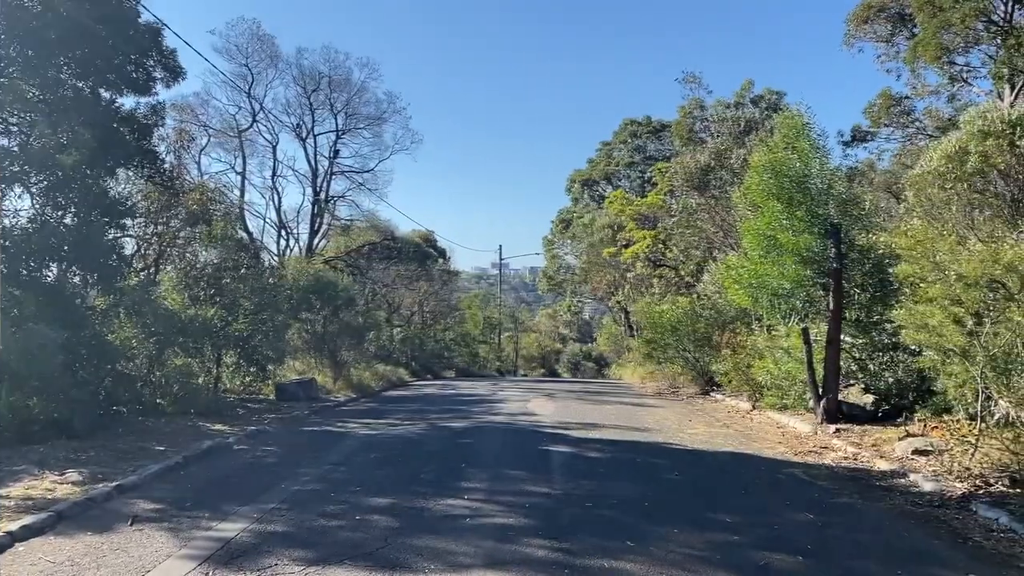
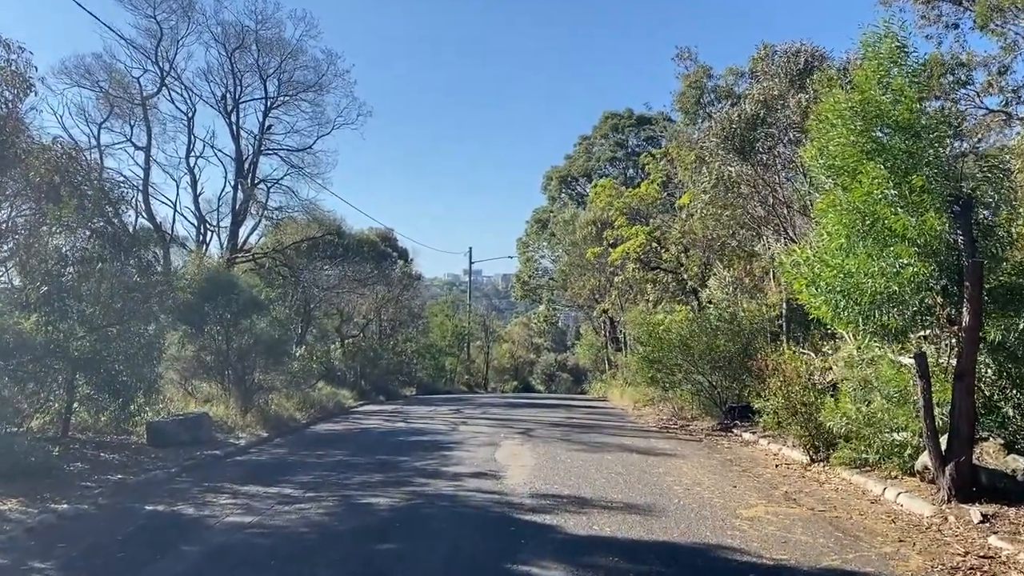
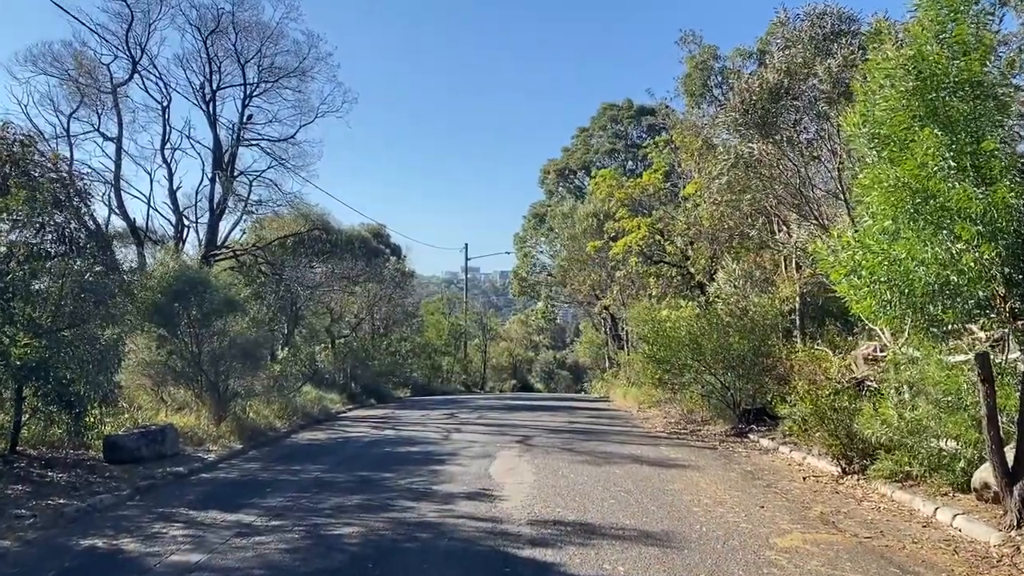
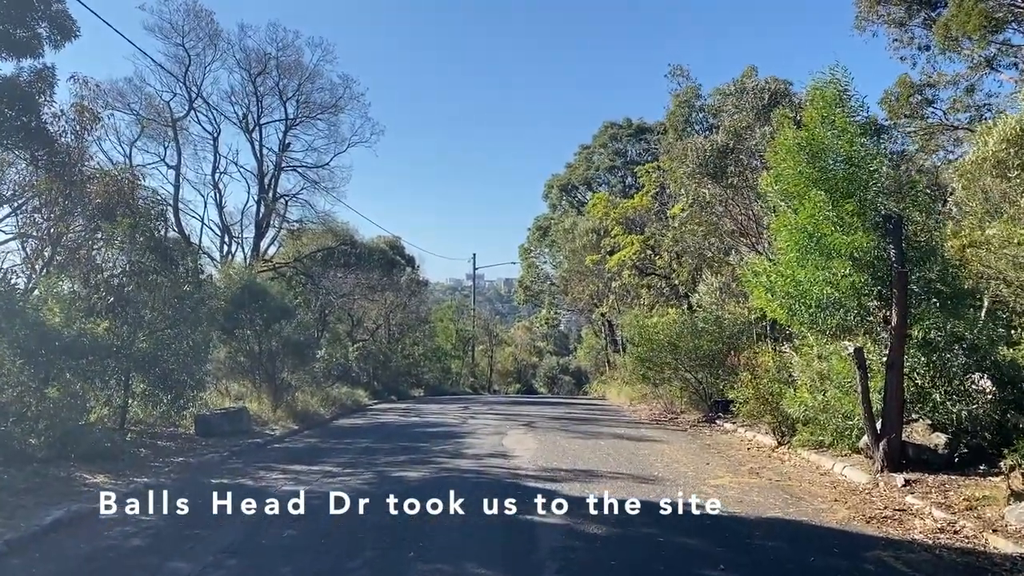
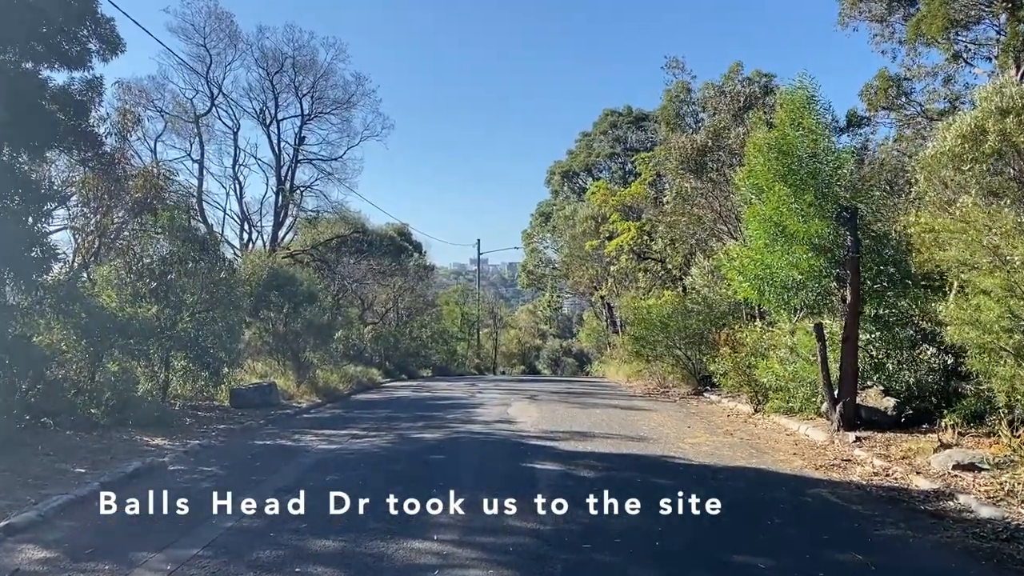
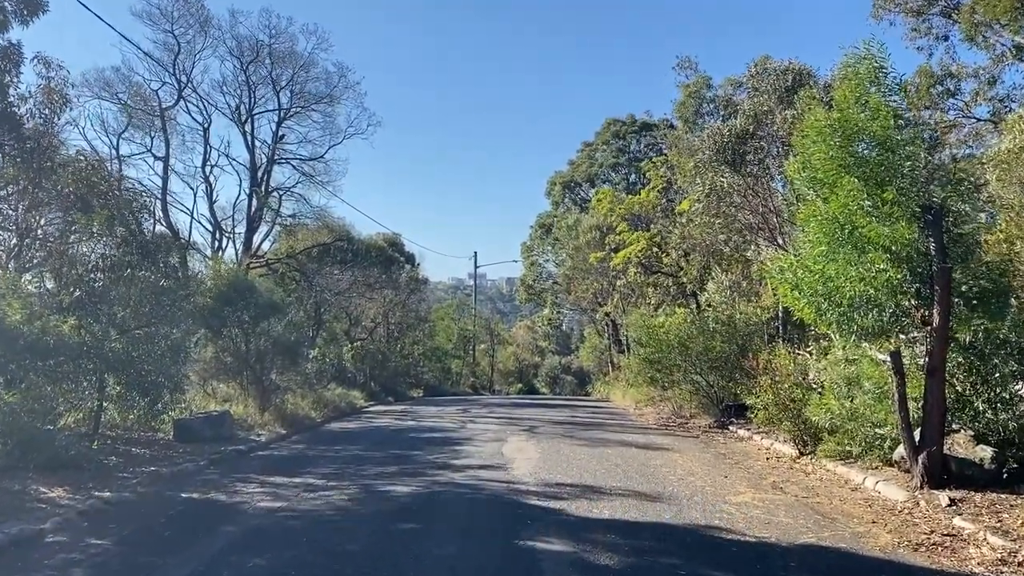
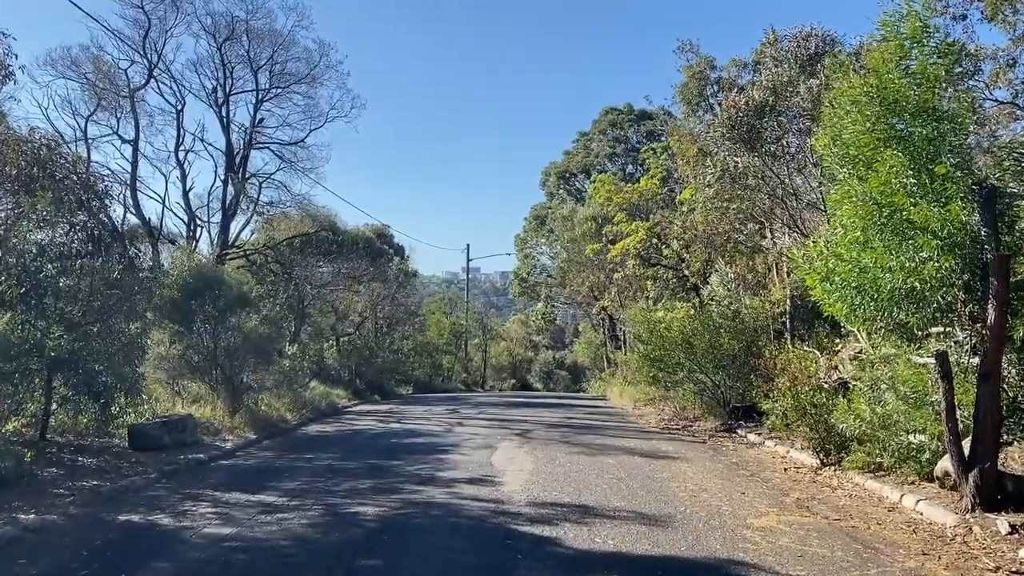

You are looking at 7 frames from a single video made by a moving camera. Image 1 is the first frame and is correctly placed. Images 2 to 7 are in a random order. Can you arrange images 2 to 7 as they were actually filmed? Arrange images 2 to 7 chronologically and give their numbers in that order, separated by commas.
5, 4, 6, 2, 7, 3
